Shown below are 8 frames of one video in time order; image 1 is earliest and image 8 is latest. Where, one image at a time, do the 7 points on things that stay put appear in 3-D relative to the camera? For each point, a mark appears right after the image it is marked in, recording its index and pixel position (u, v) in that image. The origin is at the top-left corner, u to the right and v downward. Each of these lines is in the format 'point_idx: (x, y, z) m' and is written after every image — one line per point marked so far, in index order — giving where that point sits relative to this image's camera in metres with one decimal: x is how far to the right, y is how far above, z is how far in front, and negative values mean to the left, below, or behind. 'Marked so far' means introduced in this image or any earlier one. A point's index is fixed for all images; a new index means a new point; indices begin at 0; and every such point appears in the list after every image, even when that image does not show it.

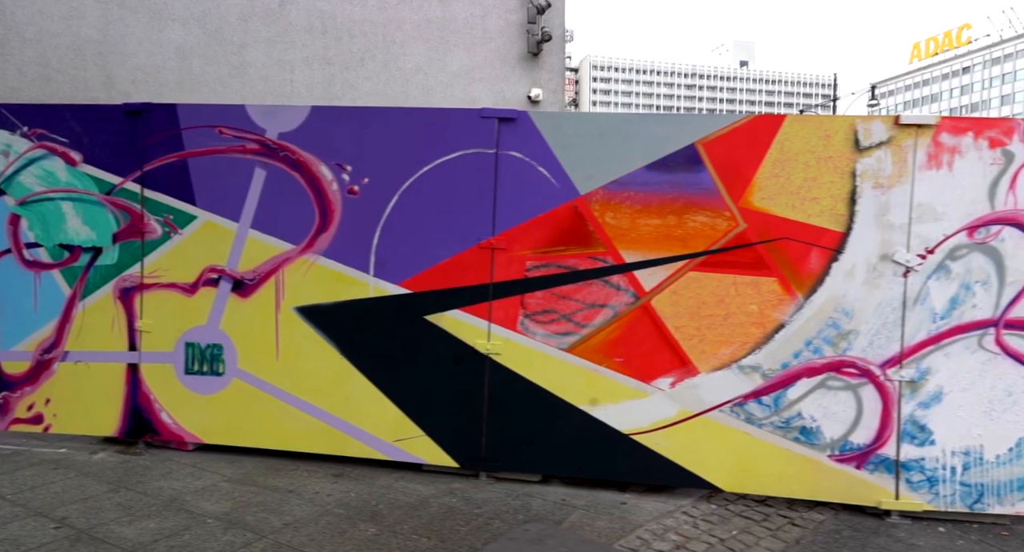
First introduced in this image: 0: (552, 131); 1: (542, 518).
0: (+0.3, +1.0, +4.3) m
1: (+0.2, -1.5, +3.9) m
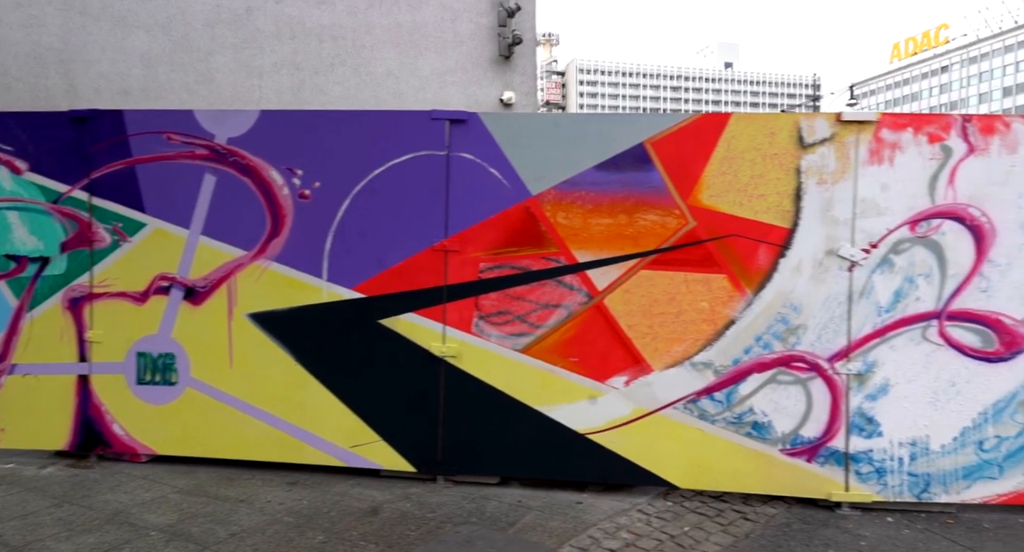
0: (-0.1, +1.0, +4.3) m
1: (-0.1, -1.5, +3.9) m
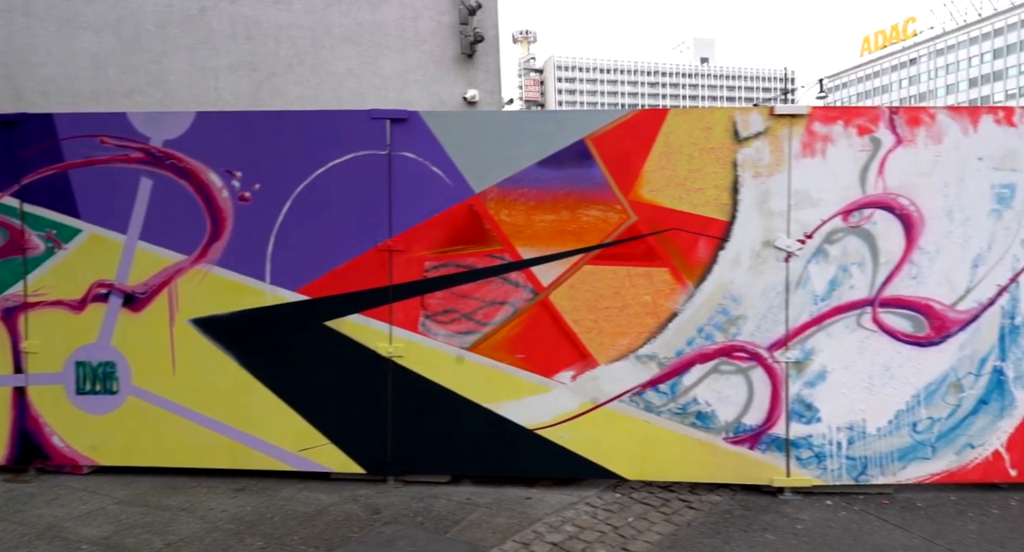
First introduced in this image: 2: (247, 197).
0: (-0.5, +1.0, +4.3) m
1: (-0.4, -1.5, +3.9) m
2: (-1.8, +0.5, +4.5) m
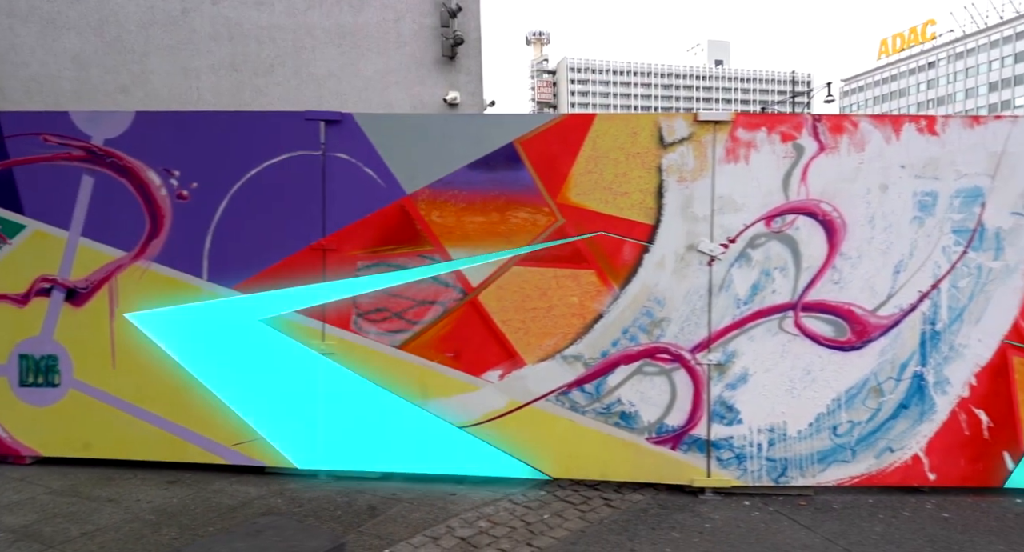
0: (-0.9, +1.0, +4.4) m
1: (-0.9, -1.5, +3.9) m
2: (-2.3, +0.6, +4.5) m
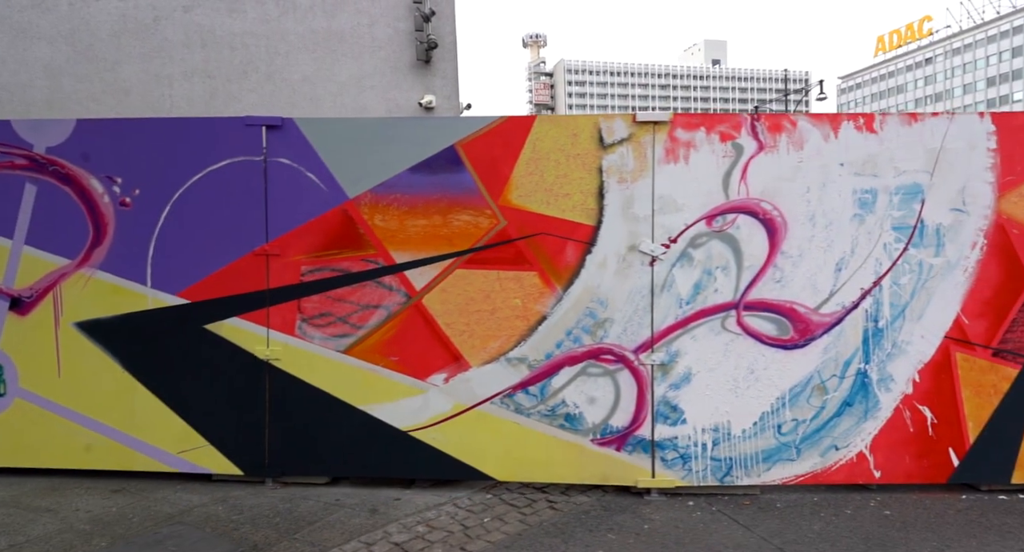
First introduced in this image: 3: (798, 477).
0: (-1.3, +1.0, +4.4) m
1: (-1.3, -1.5, +3.9) m
2: (-2.7, +0.5, +4.5) m
3: (+1.9, -1.4, +4.3) m
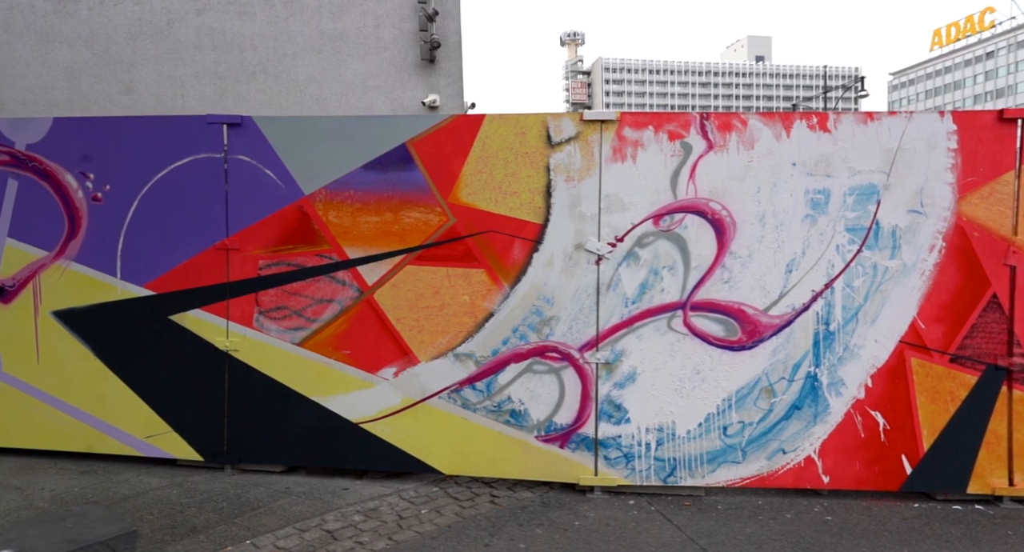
0: (-1.7, +1.0, +4.5) m
1: (-1.7, -1.4, +4.0) m
2: (-3.0, +0.6, +4.7) m
3: (+1.5, -1.4, +4.3) m
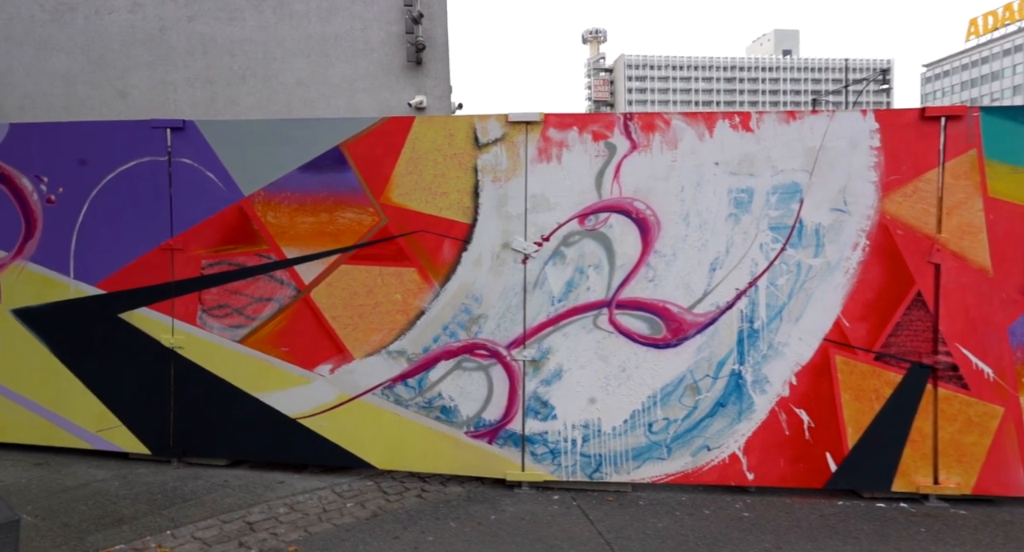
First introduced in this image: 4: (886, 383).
0: (-2.2, +1.0, +4.7) m
1: (-2.2, -1.4, +4.2) m
2: (-3.5, +0.6, +4.9) m
3: (+1.1, -1.3, +4.3) m
4: (+2.5, -0.7, +4.2) m
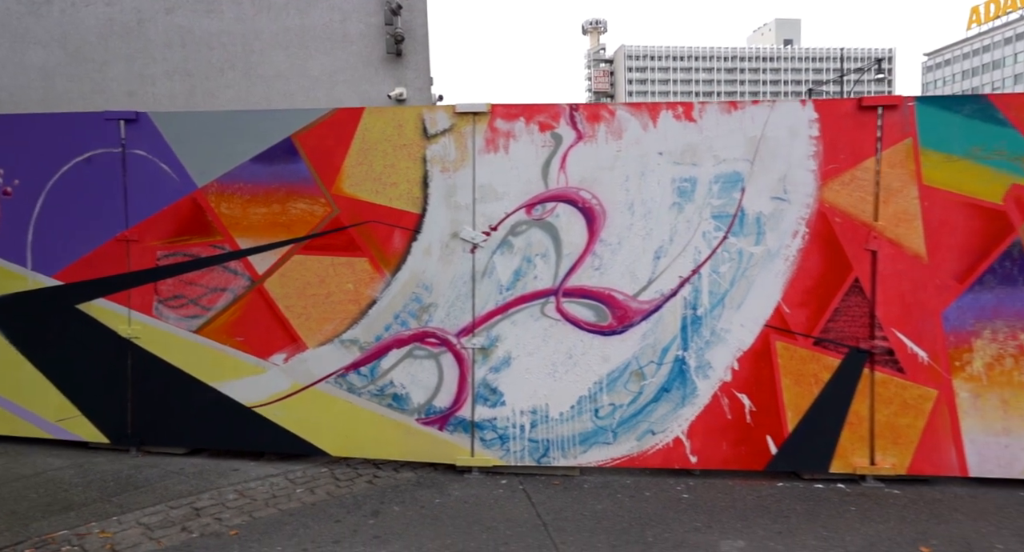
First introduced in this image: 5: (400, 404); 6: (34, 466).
0: (-2.5, +1.1, +4.7) m
1: (-2.5, -1.4, +4.3) m
2: (-3.9, +0.6, +4.9) m
3: (+0.7, -1.3, +4.4) m
4: (+2.1, -0.6, +4.3) m
5: (-0.8, -0.9, +4.5) m
6: (-3.4, -1.4, +4.6) m
